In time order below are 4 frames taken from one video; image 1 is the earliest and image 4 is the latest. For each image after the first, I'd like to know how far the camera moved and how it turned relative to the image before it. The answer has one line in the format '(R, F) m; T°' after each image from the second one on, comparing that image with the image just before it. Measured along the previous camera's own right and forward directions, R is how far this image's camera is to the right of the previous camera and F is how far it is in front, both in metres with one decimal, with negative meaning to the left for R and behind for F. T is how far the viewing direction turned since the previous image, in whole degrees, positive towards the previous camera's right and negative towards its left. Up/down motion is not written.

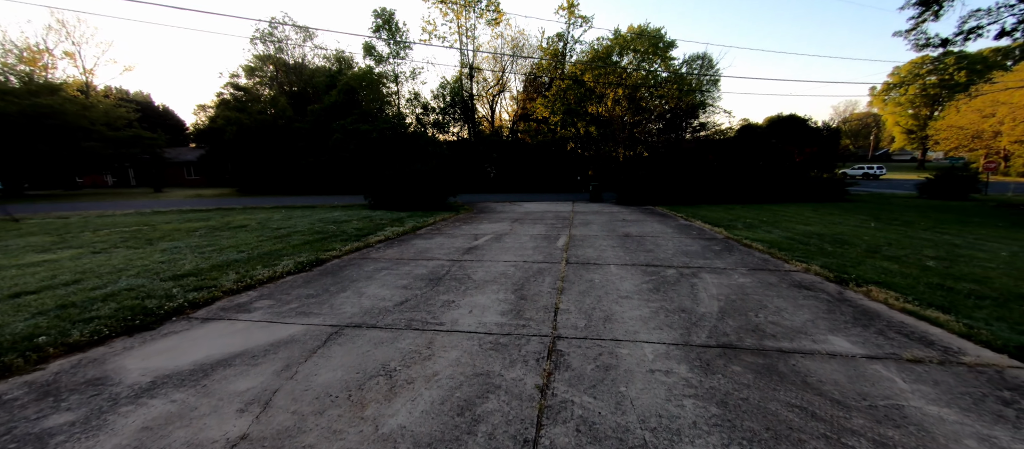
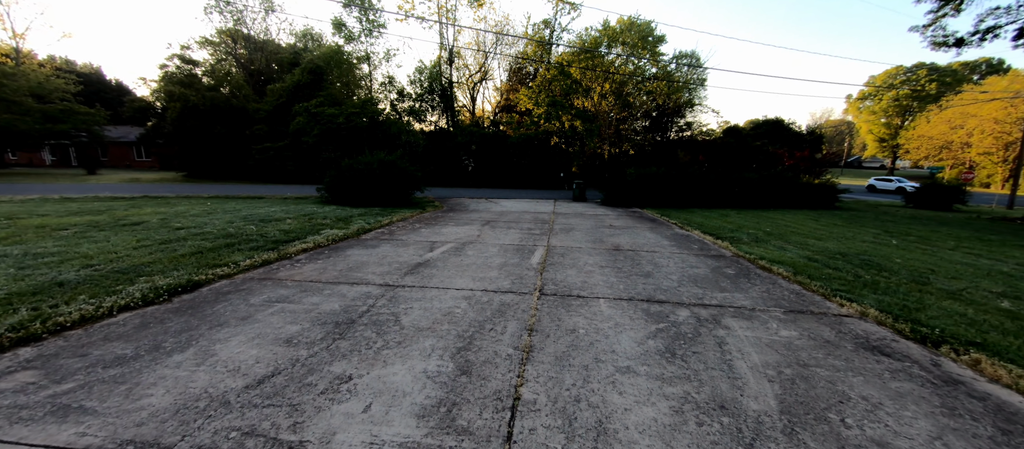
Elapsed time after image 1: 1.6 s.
(+0.3, +1.3) m; +3°
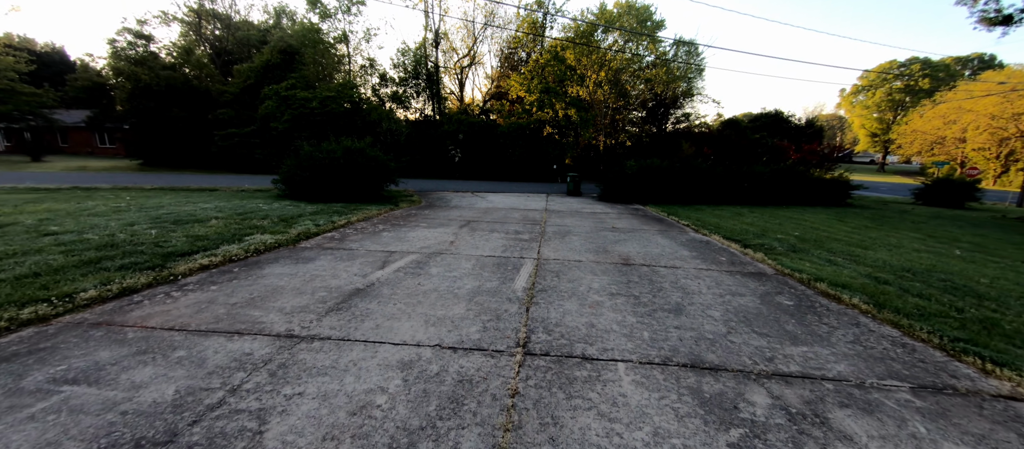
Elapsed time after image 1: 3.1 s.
(+0.2, +1.3) m; +1°
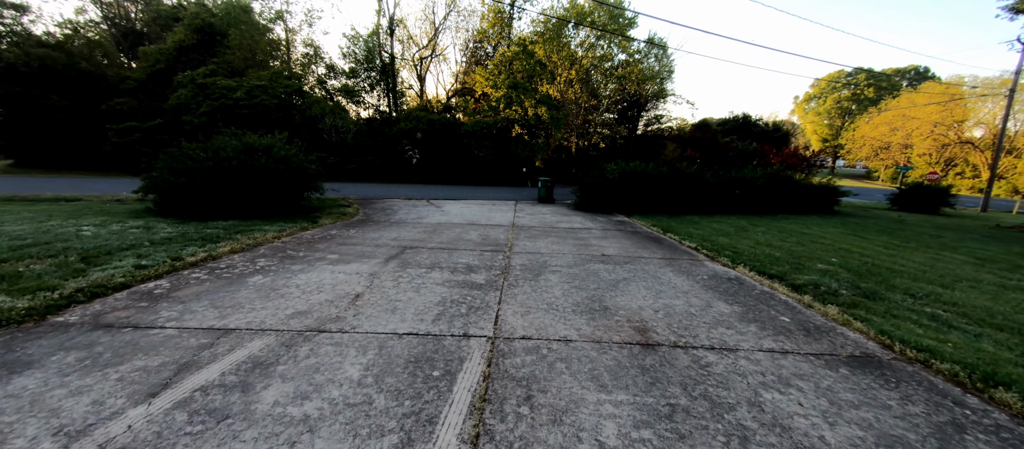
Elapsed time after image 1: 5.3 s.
(+0.3, +2.0) m; +5°
